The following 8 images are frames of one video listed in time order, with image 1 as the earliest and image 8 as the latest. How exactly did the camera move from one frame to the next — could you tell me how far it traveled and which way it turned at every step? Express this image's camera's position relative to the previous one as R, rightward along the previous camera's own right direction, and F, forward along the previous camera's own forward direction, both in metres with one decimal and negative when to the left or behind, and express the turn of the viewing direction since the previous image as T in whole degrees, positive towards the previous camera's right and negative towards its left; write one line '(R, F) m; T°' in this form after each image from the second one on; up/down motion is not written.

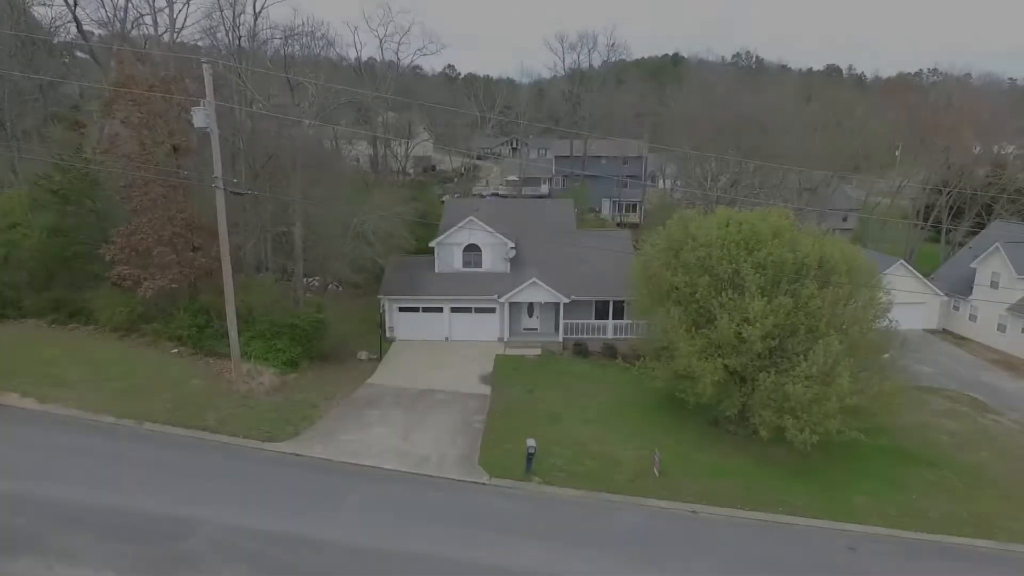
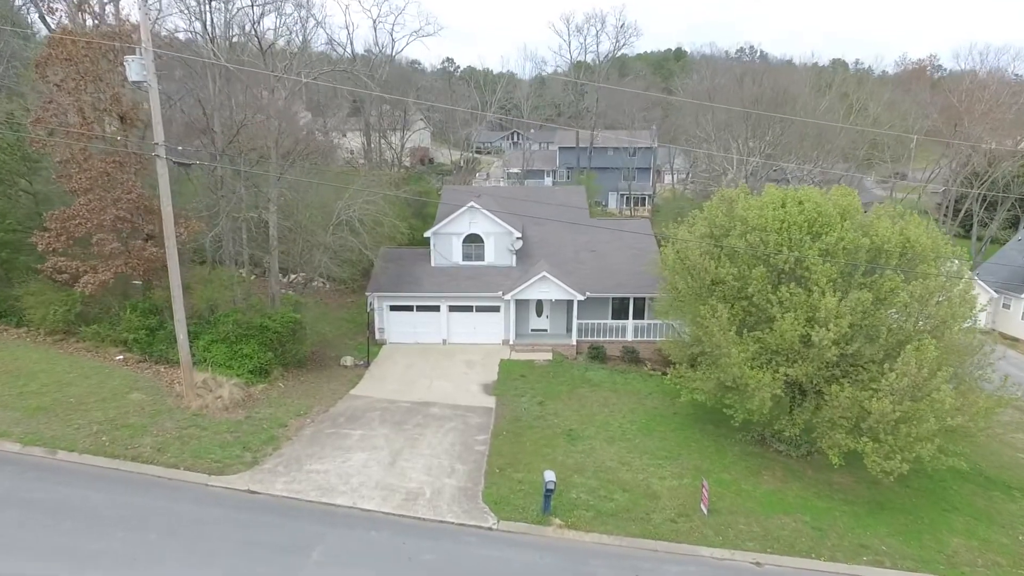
(-0.3, +3.3) m; 0°
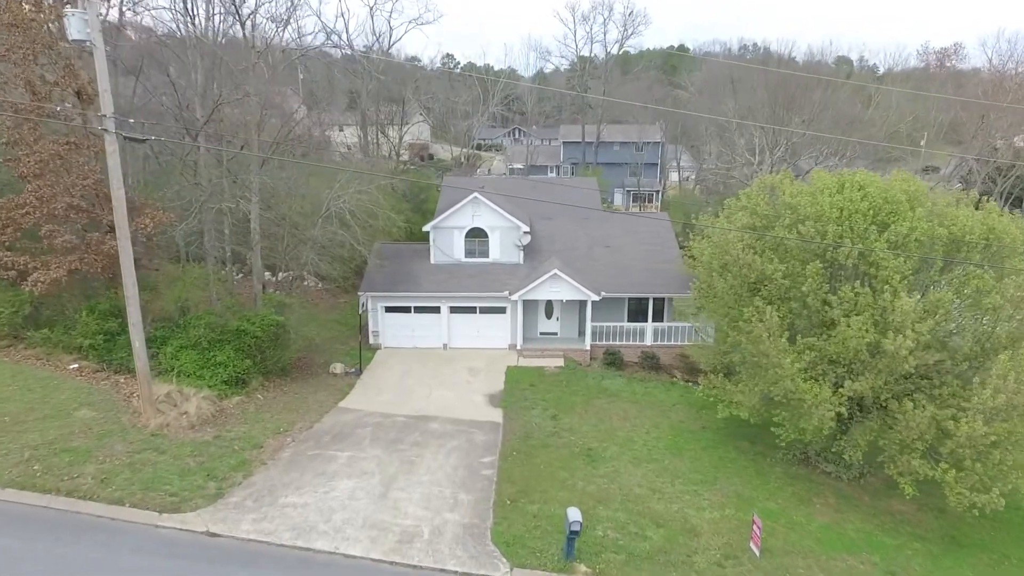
(-0.3, +2.2) m; 0°
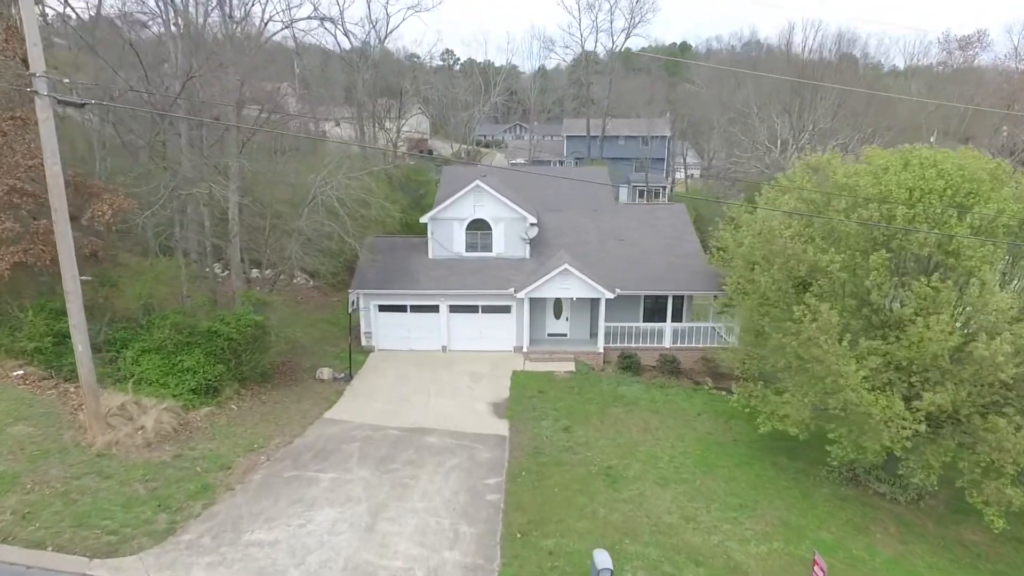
(-0.2, +1.9) m; 0°
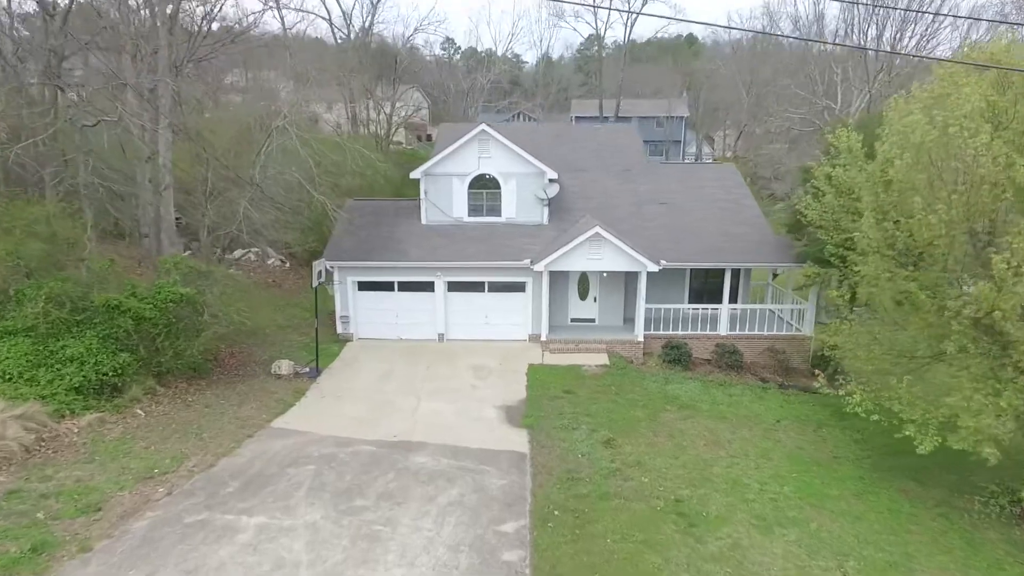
(-0.4, +4.2) m; 0°
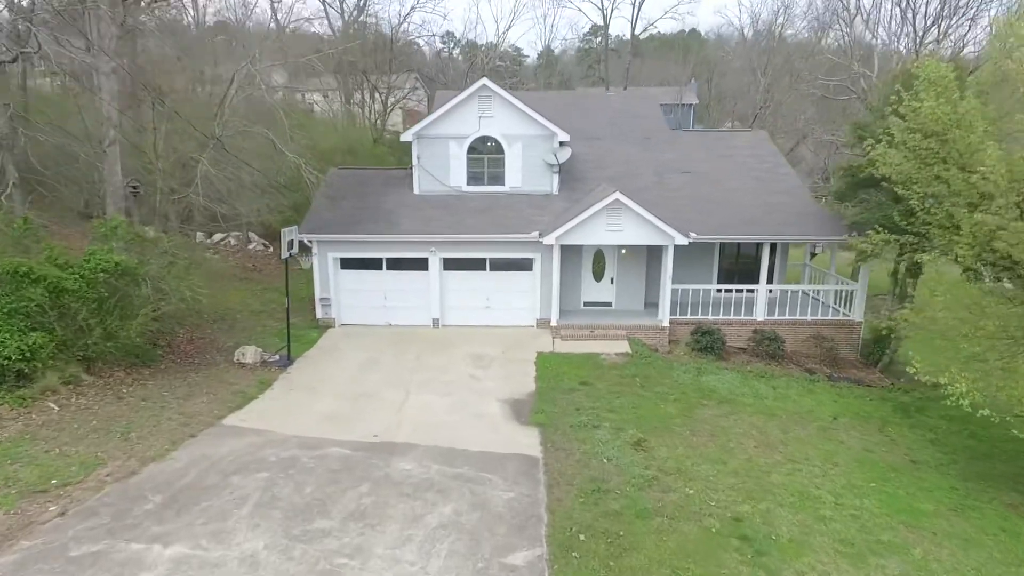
(-0.1, +2.1) m; 0°
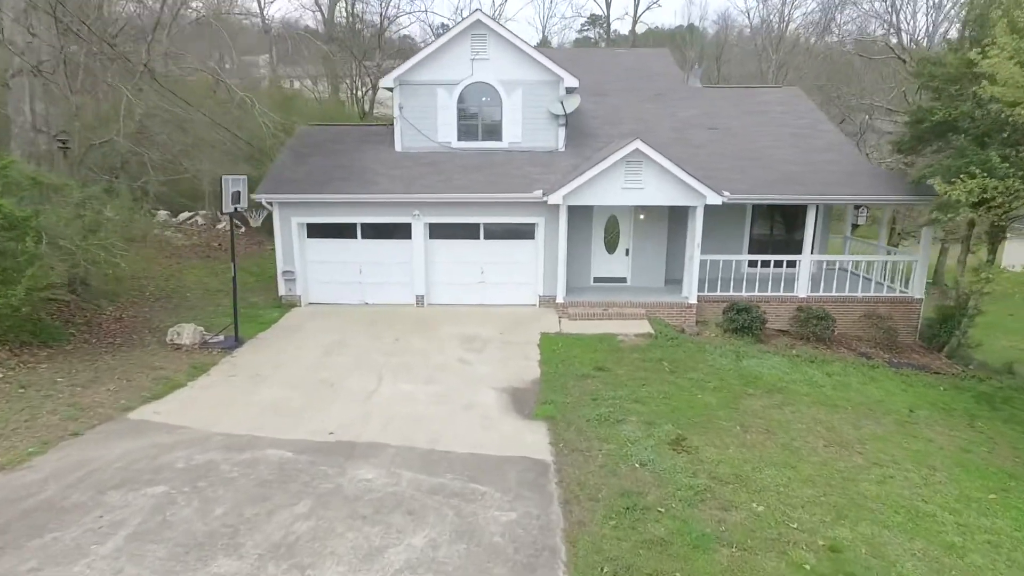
(0.0, +2.2) m; 0°
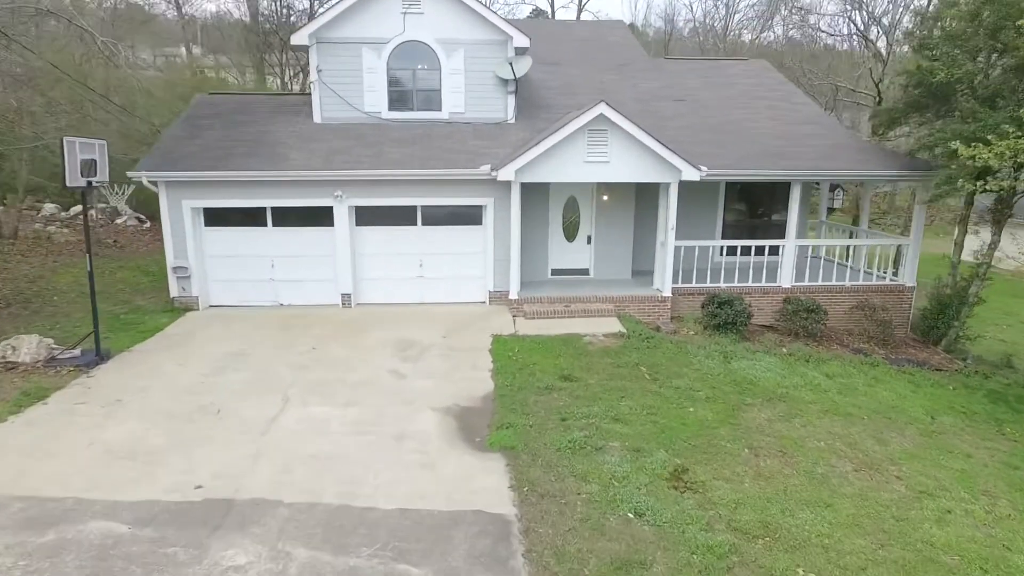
(0.0, +1.8) m; +5°
